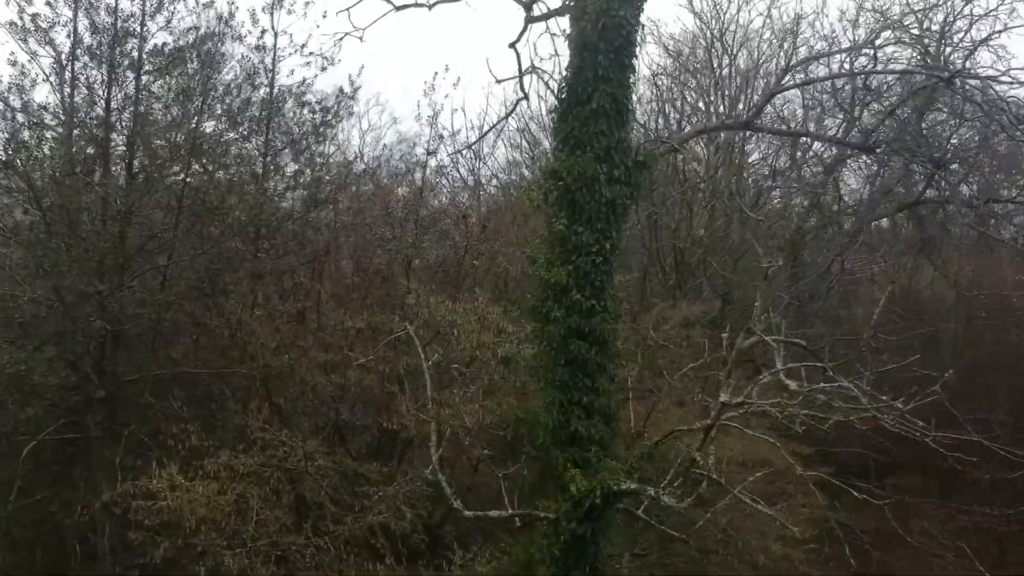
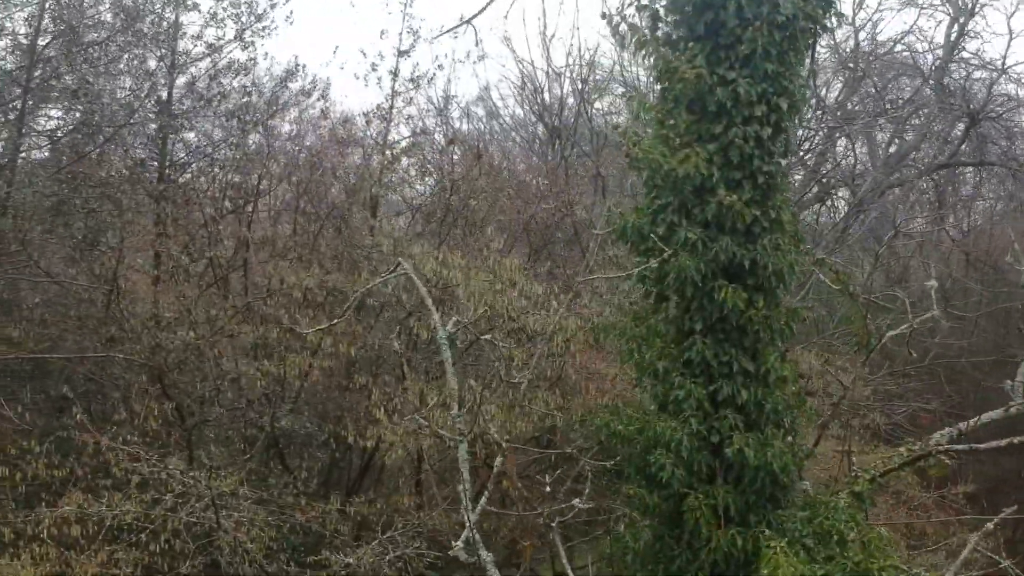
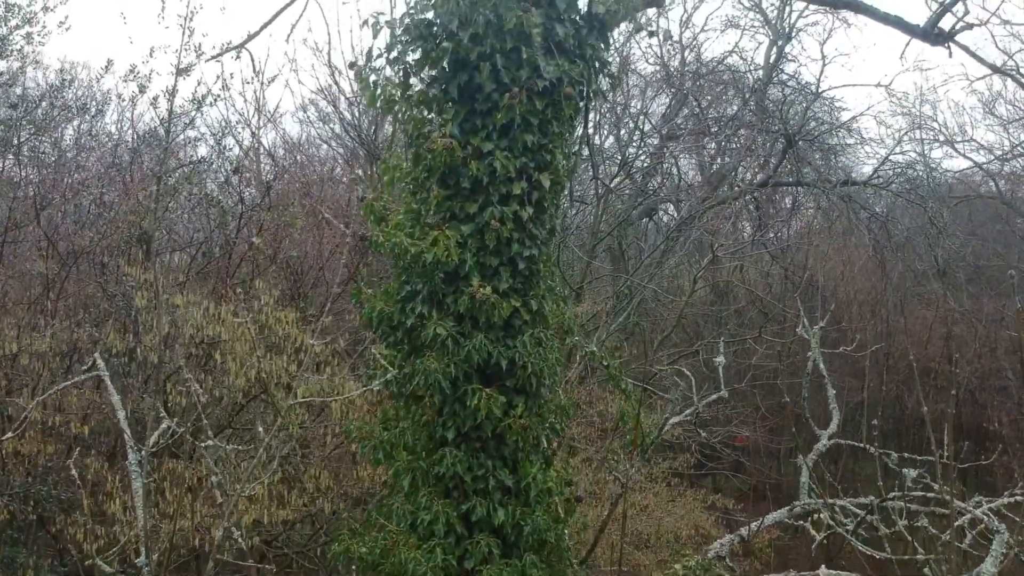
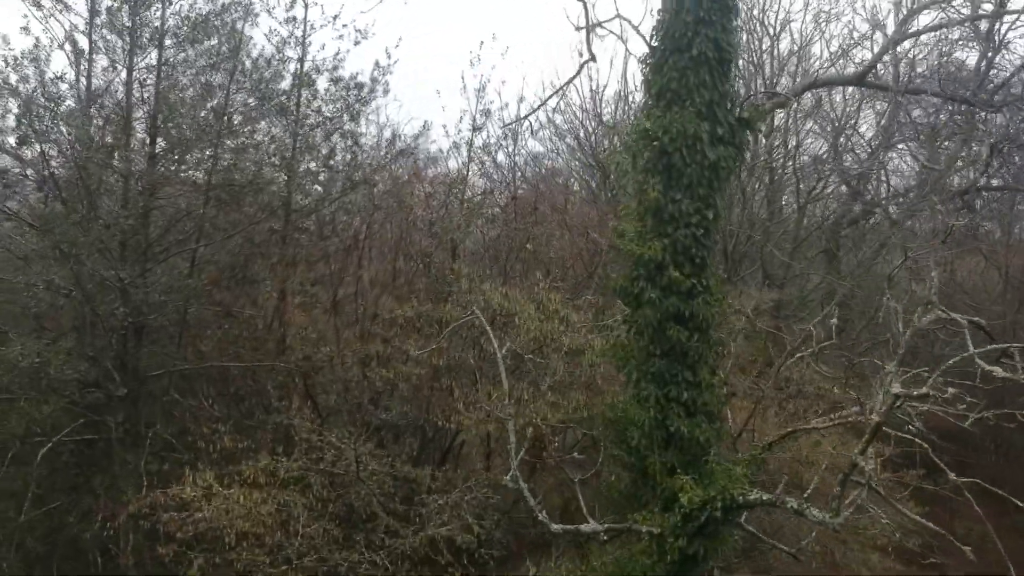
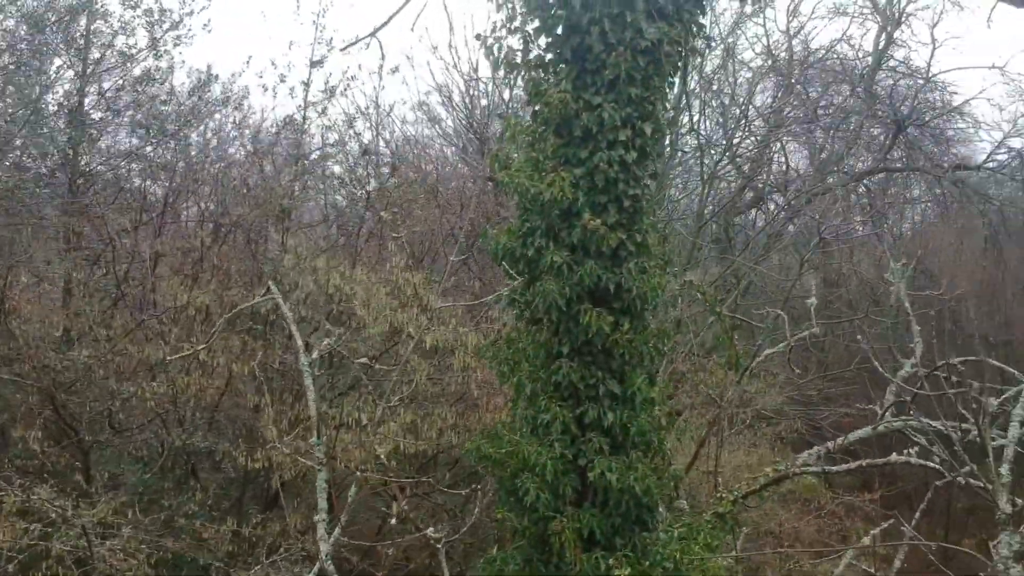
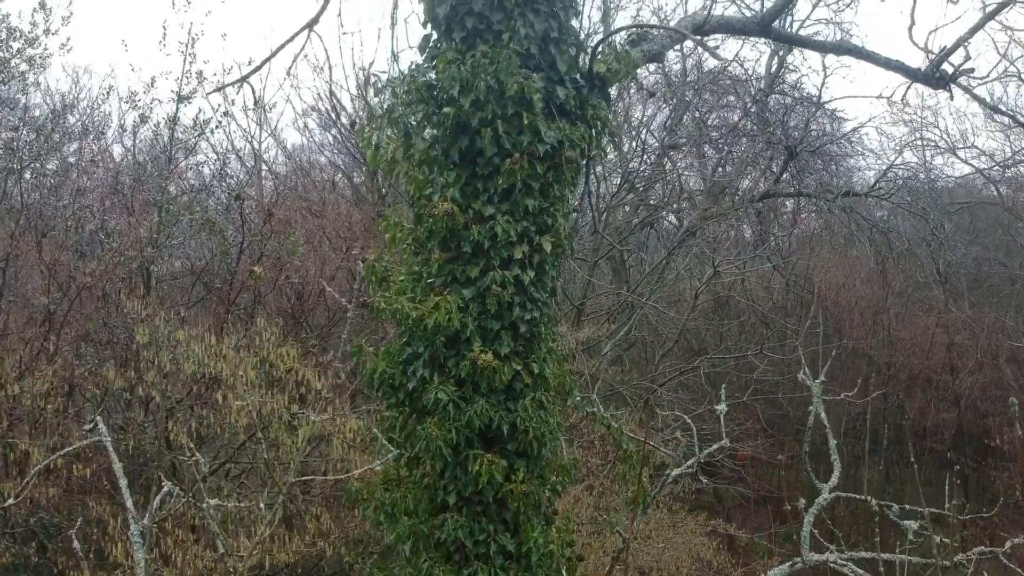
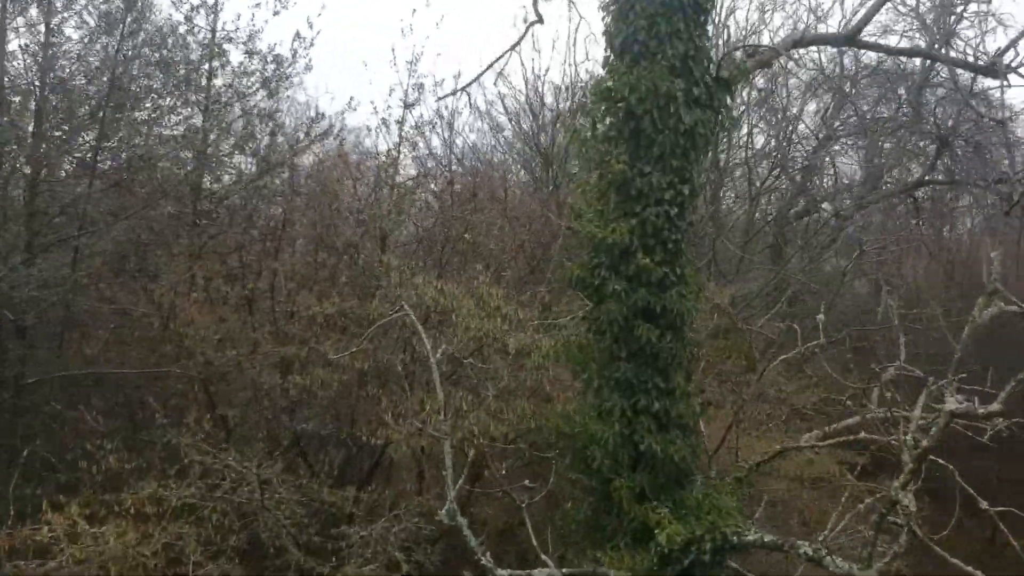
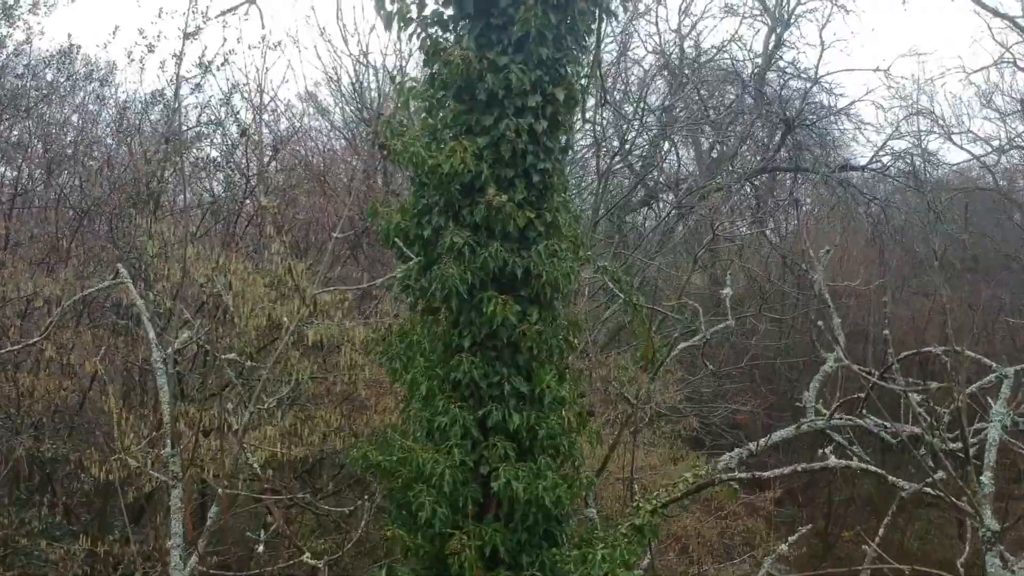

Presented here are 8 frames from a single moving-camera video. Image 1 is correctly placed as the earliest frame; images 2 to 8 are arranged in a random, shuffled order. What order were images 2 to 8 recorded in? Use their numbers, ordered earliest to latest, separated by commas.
4, 7, 2, 5, 8, 3, 6
